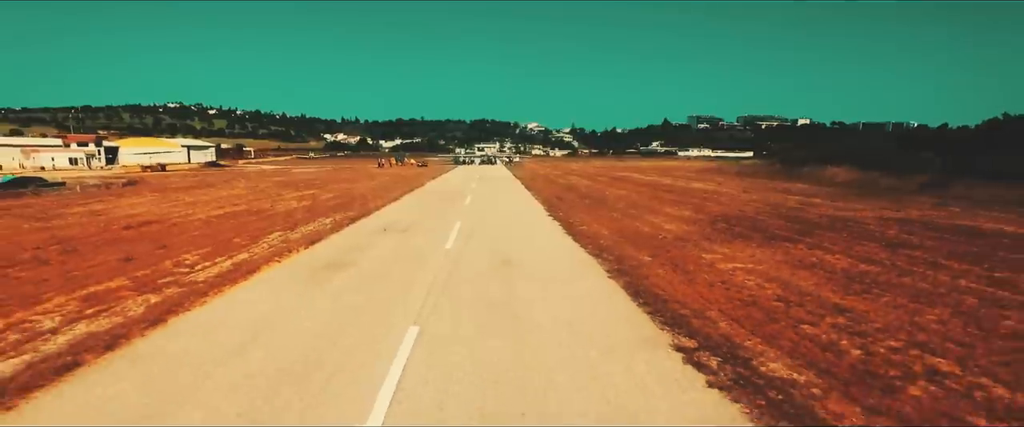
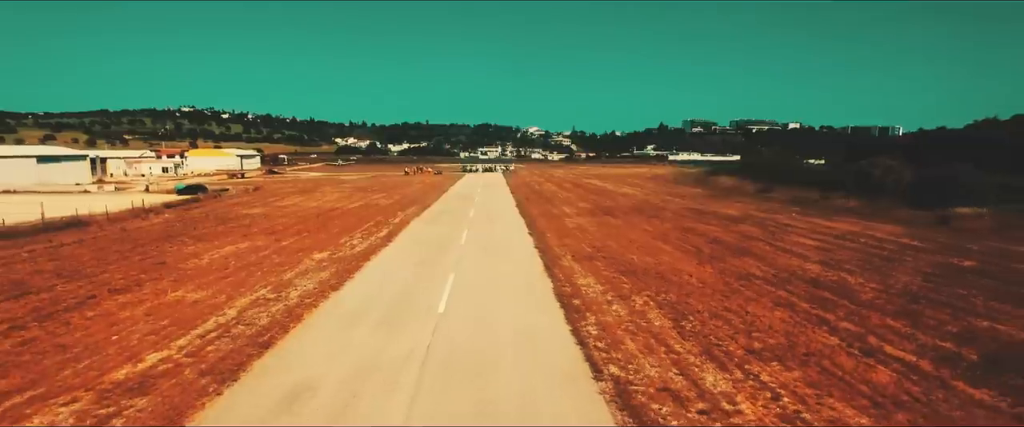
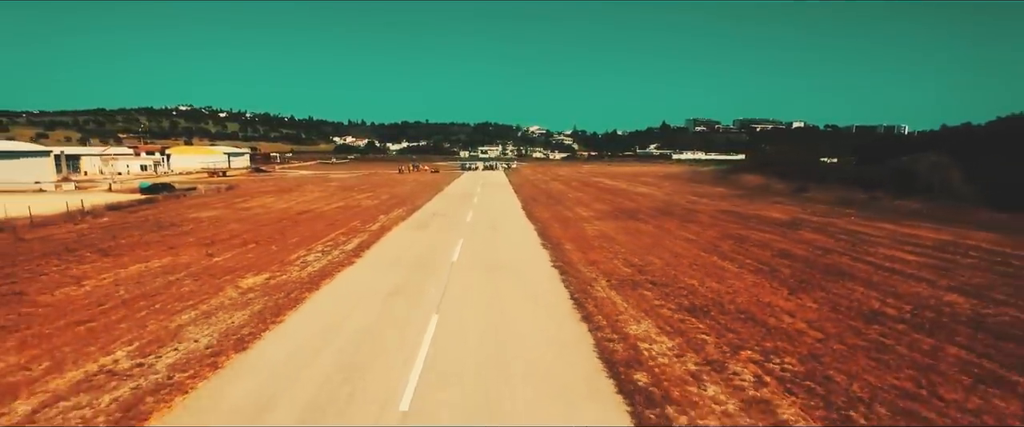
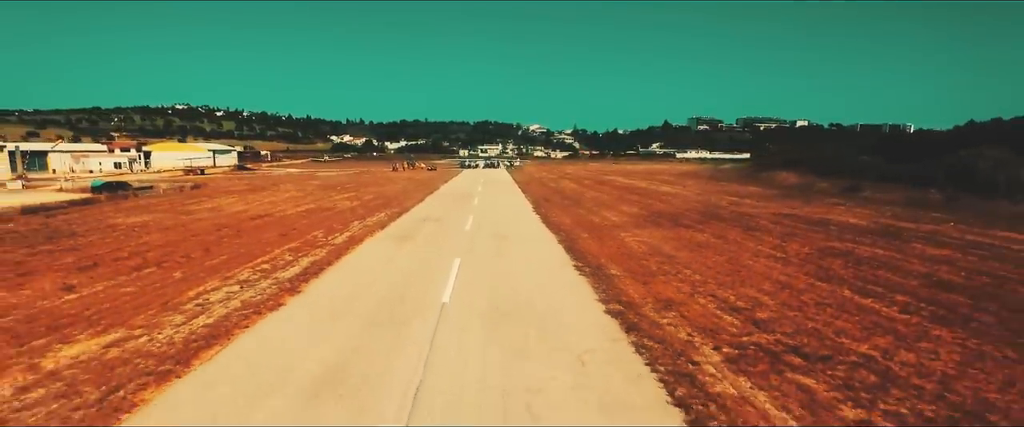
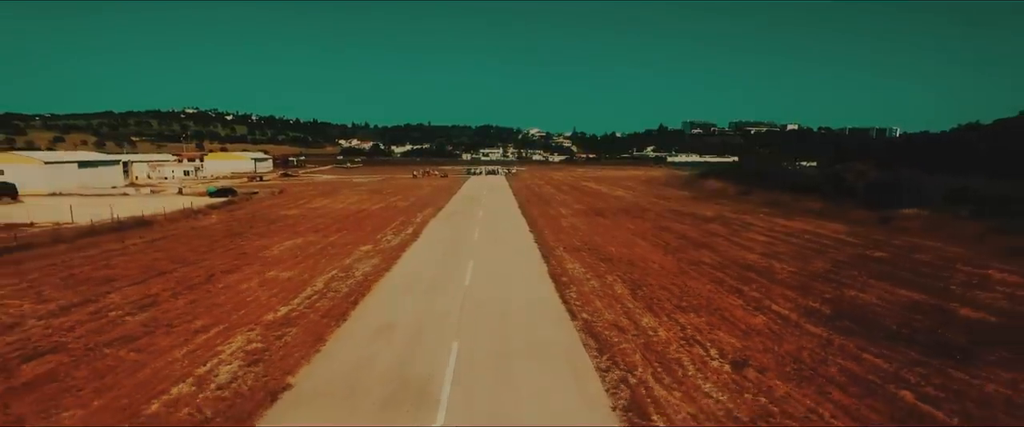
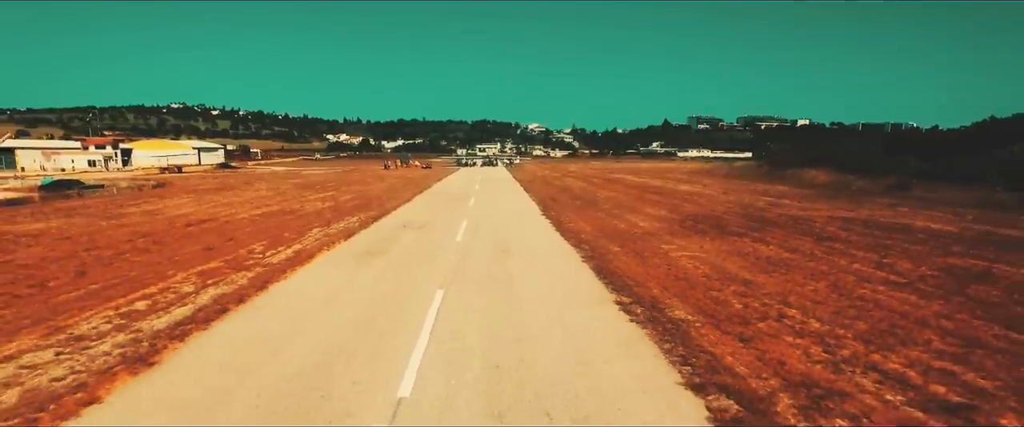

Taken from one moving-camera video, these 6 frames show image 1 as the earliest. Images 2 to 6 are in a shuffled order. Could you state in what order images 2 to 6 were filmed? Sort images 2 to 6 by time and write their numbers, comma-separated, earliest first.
6, 4, 3, 2, 5
